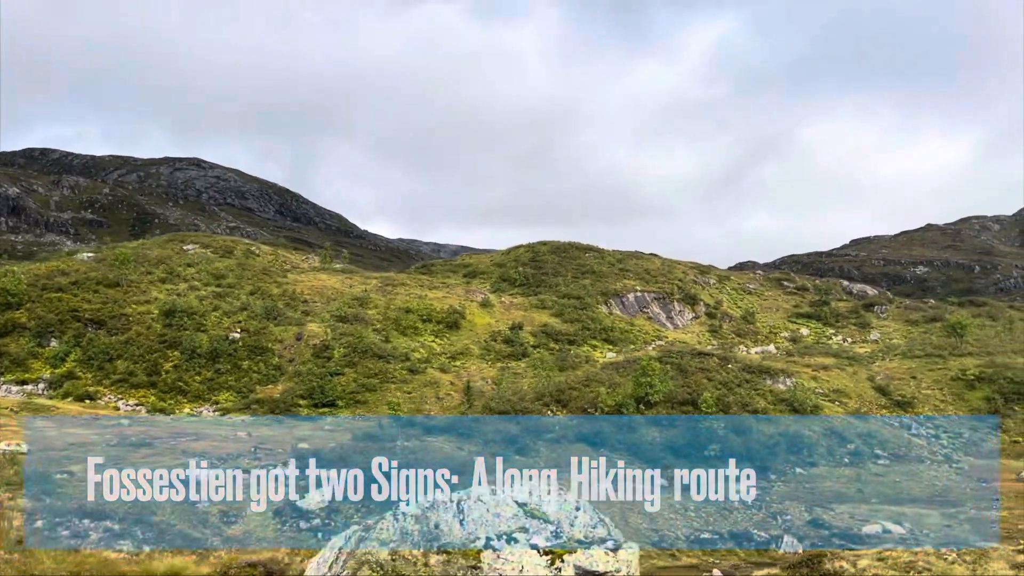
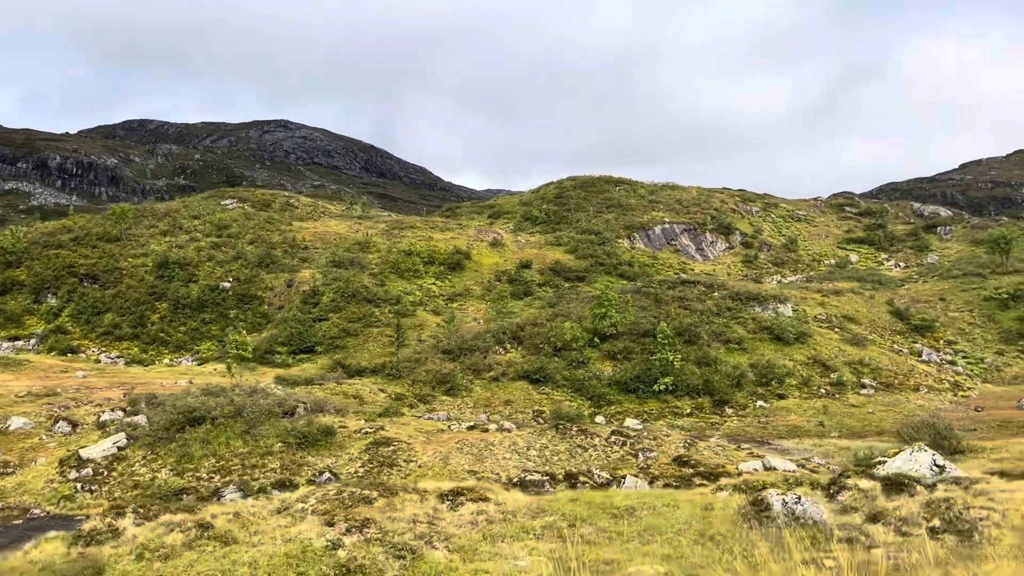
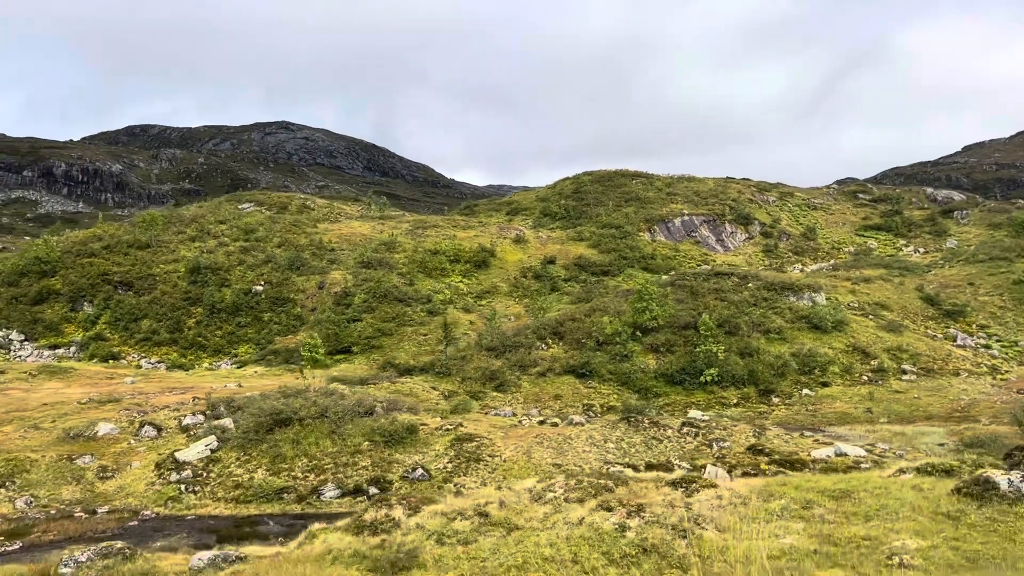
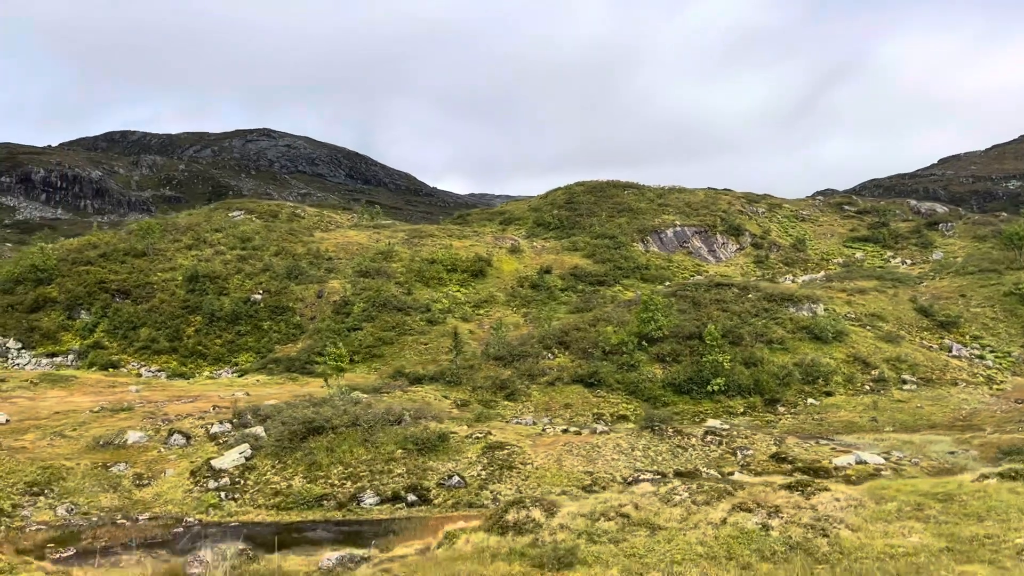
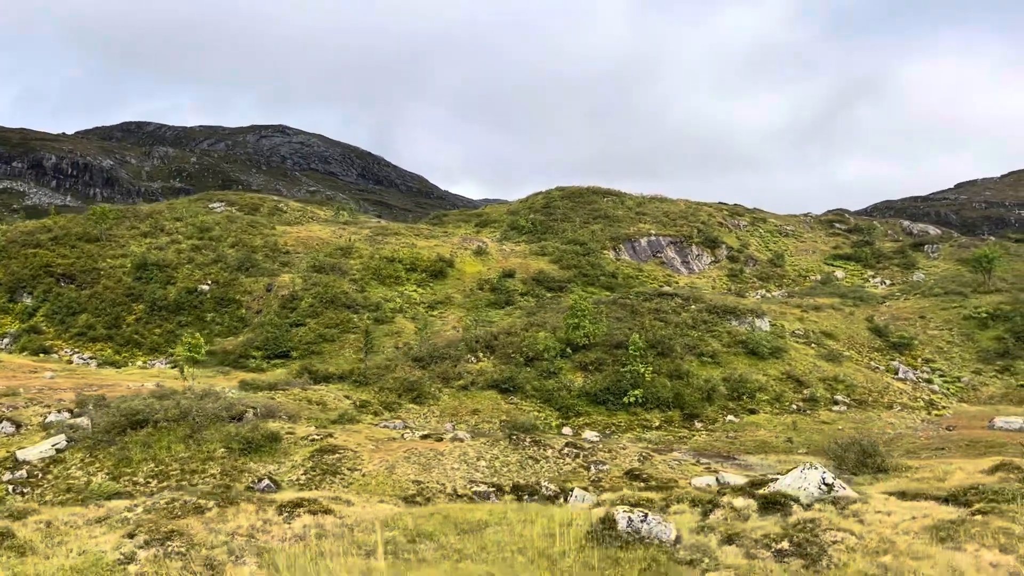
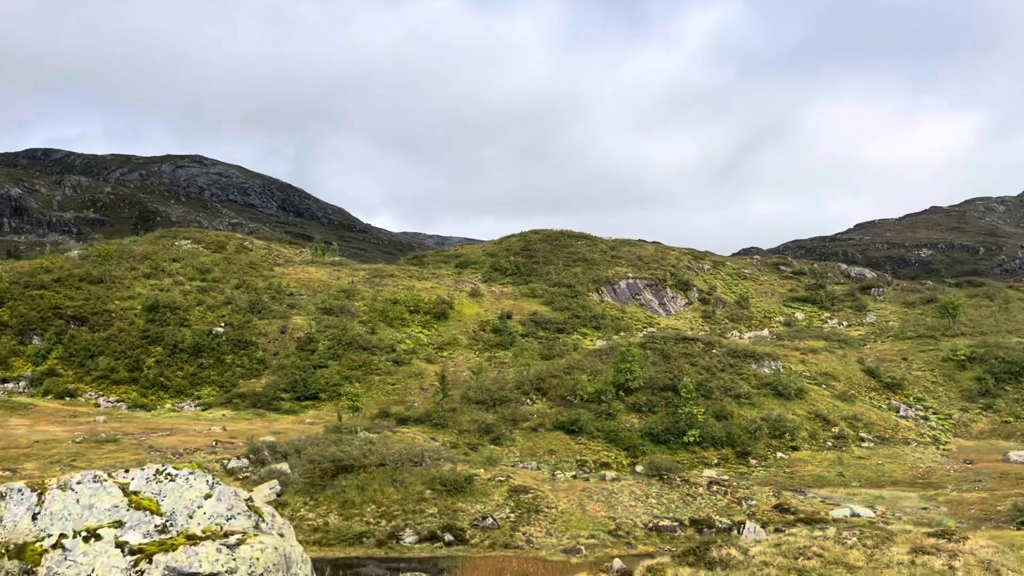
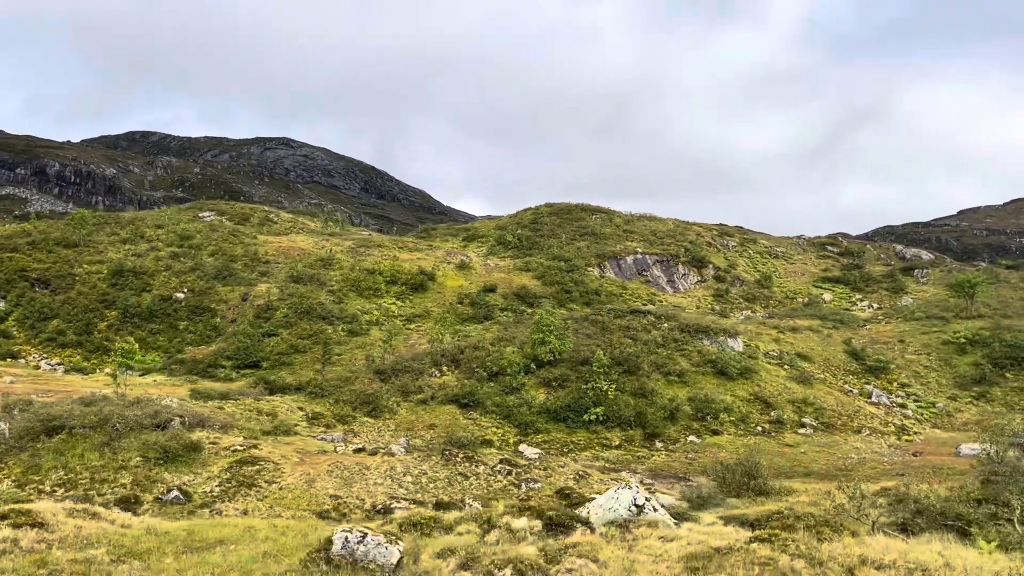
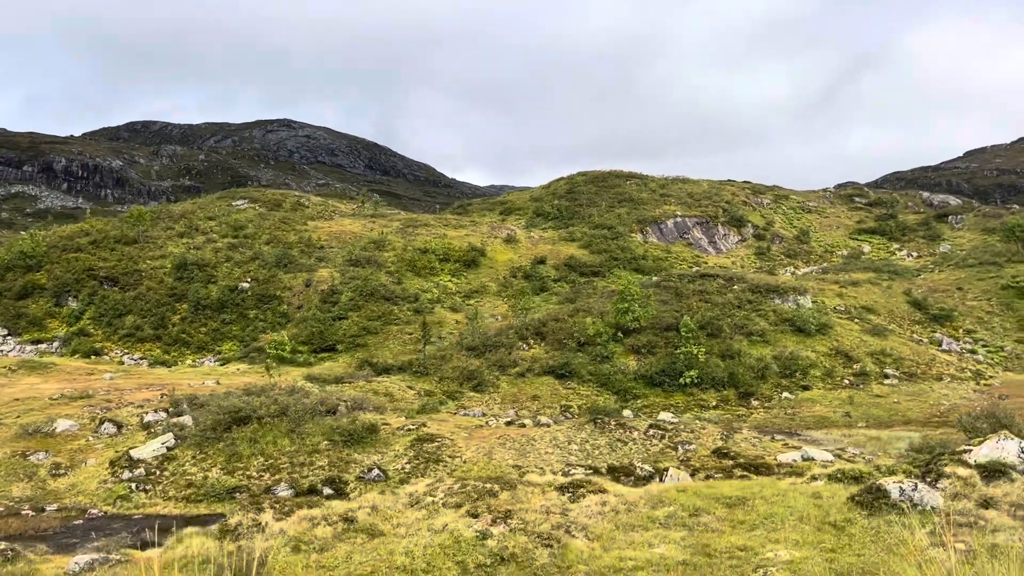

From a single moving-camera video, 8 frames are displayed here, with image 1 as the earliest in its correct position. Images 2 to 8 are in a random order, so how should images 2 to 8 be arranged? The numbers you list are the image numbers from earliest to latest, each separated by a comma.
6, 4, 3, 8, 2, 5, 7
